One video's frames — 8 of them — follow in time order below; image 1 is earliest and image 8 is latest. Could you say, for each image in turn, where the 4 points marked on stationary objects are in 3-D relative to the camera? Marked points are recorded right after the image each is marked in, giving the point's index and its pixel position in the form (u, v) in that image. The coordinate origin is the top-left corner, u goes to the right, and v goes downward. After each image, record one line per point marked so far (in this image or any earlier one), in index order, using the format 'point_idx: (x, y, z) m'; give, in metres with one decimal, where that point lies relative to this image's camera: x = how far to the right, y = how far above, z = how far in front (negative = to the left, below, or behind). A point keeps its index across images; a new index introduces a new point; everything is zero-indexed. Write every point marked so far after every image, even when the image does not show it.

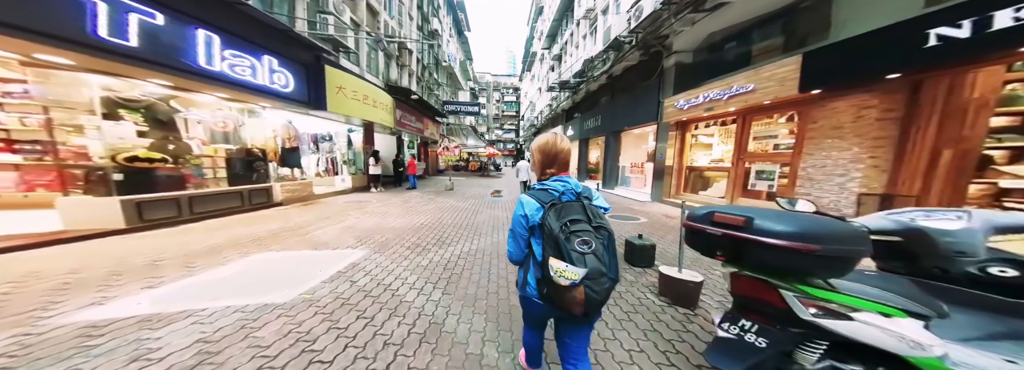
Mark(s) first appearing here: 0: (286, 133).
0: (-7.5, +1.6, +7.7) m
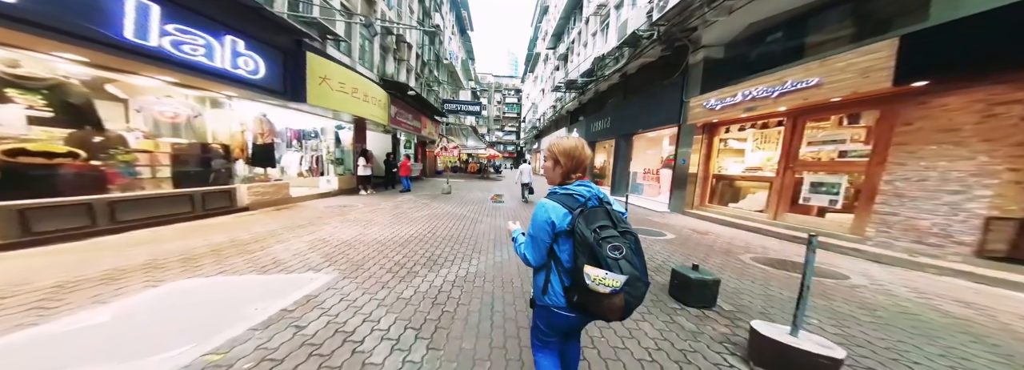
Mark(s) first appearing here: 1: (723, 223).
0: (-7.3, +1.6, +6.7) m
1: (+6.4, -1.2, +6.9) m
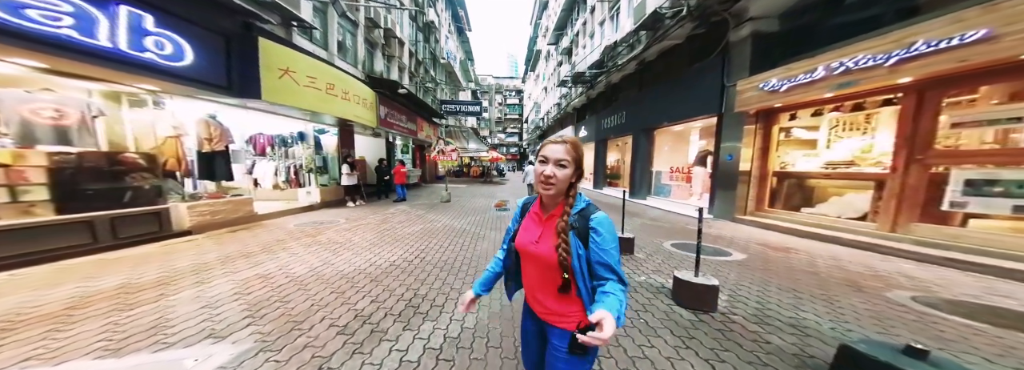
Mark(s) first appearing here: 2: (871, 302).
0: (-7.1, +1.2, +5.5) m
1: (+6.7, -1.2, +5.2) m
2: (+4.6, -1.5, +3.0) m
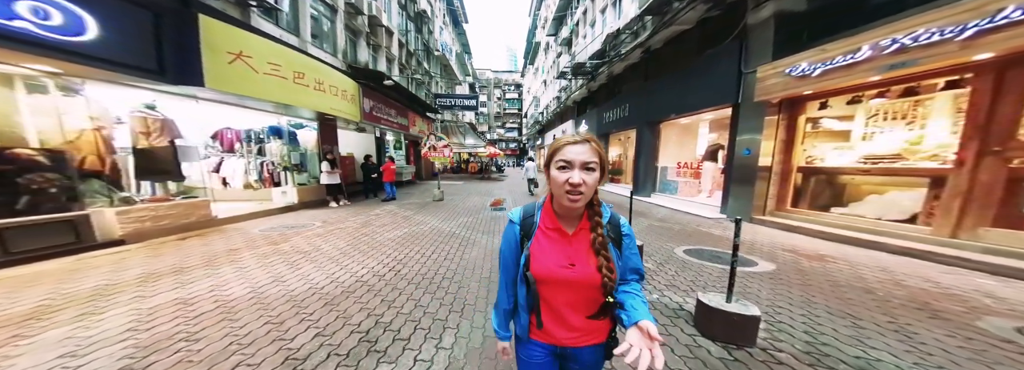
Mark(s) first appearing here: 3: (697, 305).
0: (-7.3, +1.2, +4.7) m
1: (+6.5, -1.1, +4.5) m
2: (+4.4, -1.5, +2.3) m
3: (+2.3, -1.5, +2.9) m
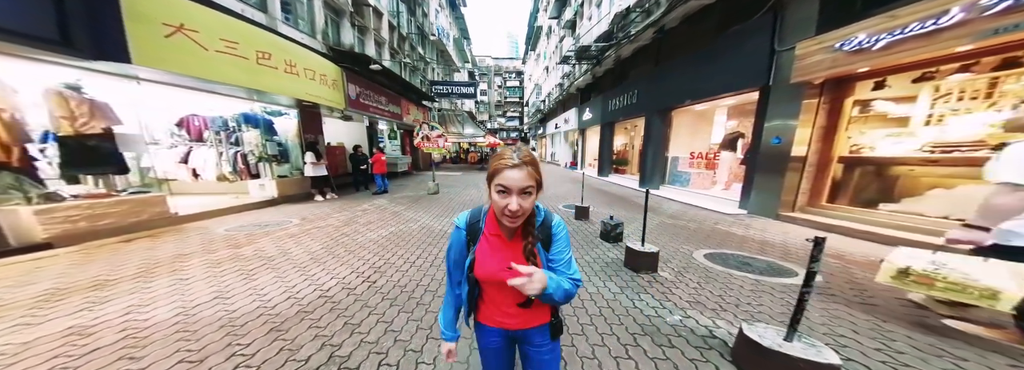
0: (-7.4, +1.3, +4.0) m
1: (+6.4, -1.0, +3.8) m
2: (+4.3, -1.5, +1.6) m
3: (+2.2, -1.4, +2.2) m
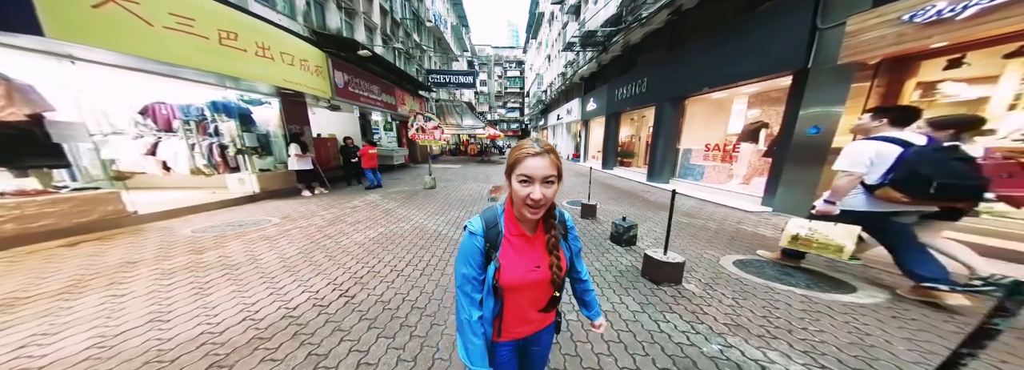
0: (-7.4, +1.4, +3.3) m
1: (+6.4, -1.0, +3.2) m
2: (+4.3, -1.5, +1.0) m
3: (+2.2, -1.5, +1.6) m
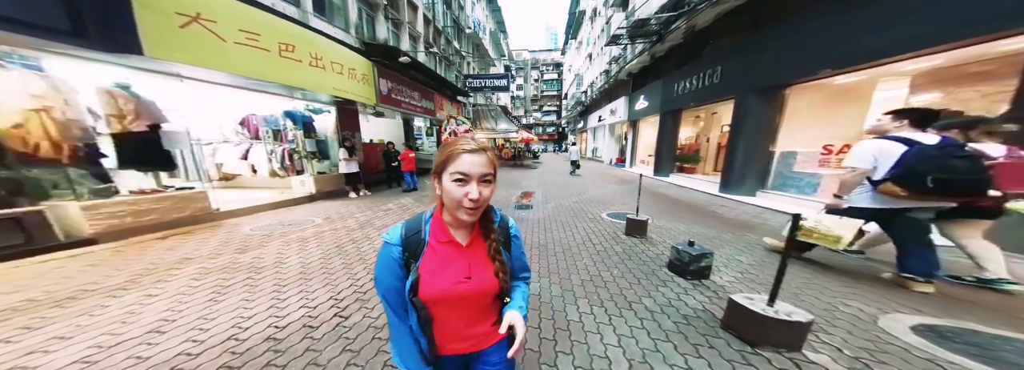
0: (-7.0, +1.4, +4.1) m
1: (+6.5, -1.2, +1.1) m
2: (+3.9, -1.7, -0.6) m
3: (+2.0, -1.6, +0.4) m
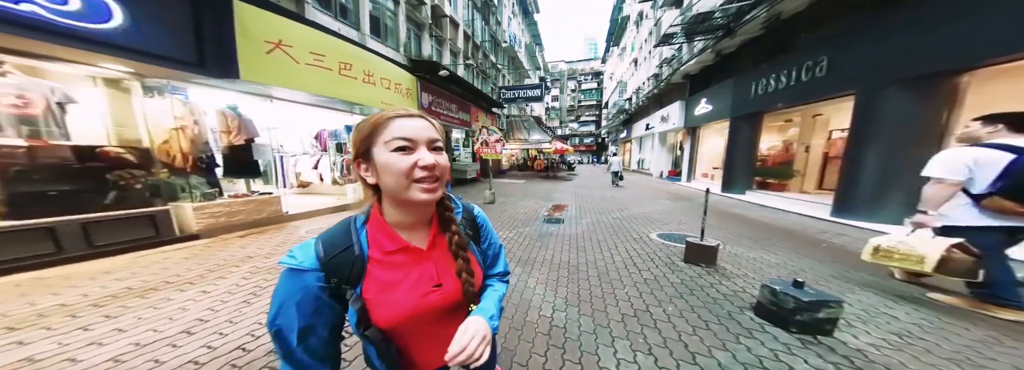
0: (-6.2, +1.3, +4.8) m
1: (+6.4, -1.4, -0.7) m
2: (+3.6, -1.7, -2.0) m
3: (+1.9, -1.6, -0.6) m
